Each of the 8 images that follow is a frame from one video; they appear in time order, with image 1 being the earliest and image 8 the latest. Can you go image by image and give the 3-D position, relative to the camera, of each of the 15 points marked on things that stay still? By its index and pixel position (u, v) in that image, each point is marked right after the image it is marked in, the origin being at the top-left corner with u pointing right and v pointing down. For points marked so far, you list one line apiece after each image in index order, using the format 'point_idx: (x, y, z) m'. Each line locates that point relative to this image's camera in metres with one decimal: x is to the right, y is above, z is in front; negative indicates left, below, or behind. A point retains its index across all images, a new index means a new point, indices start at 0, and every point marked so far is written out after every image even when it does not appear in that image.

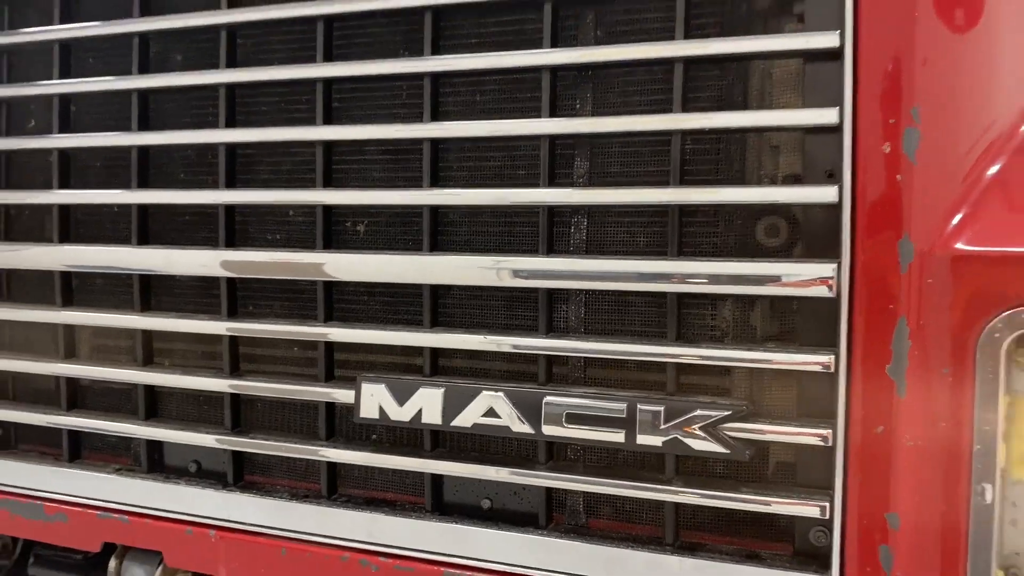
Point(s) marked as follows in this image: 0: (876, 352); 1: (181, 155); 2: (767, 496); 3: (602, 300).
0: (+0.2, 0.0, +0.5) m
1: (-0.3, +0.1, +0.7) m
2: (+0.2, -0.1, +0.5) m
3: (+0.1, 0.0, +0.6) m
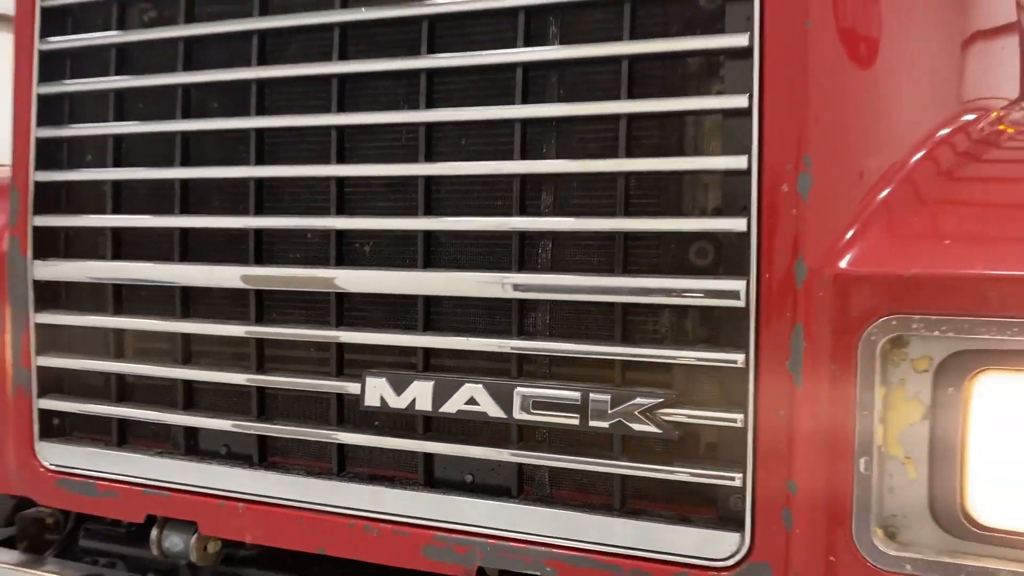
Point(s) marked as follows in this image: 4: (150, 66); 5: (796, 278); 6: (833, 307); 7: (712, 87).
0: (+0.2, 0.0, +0.6) m
1: (-0.3, +0.1, +0.8) m
2: (+0.1, -0.1, +0.7) m
3: (0.0, 0.0, +0.7) m
4: (-0.3, +0.2, +0.9) m
5: (+0.2, 0.0, +0.6) m
6: (+0.2, 0.0, +0.6) m
7: (+0.1, +0.1, +0.7) m
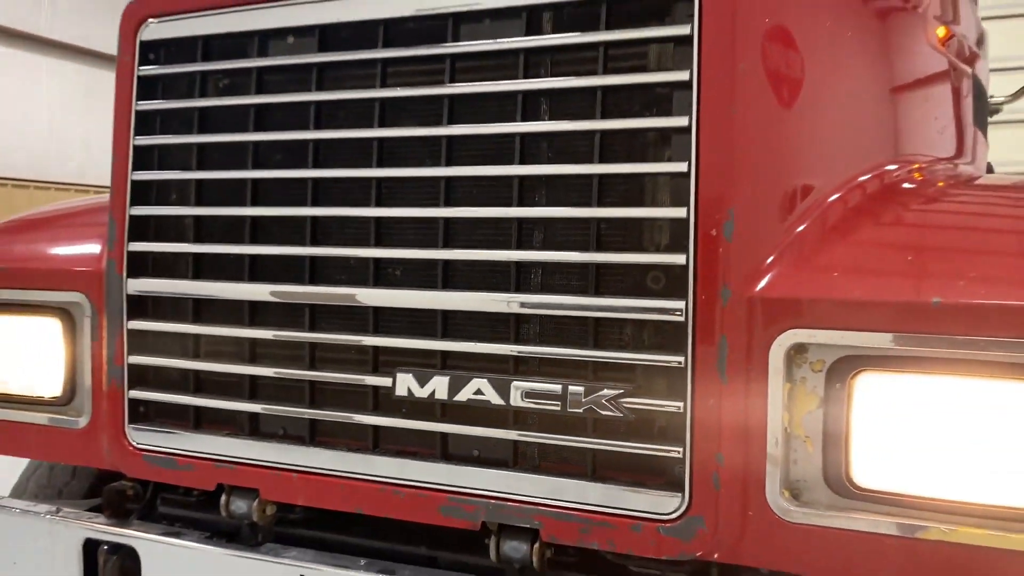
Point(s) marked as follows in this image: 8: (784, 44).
0: (+0.2, -0.1, +0.8) m
1: (-0.3, +0.1, +1.0) m
2: (+0.1, -0.2, +0.9) m
3: (0.0, 0.0, +0.9) m
4: (-0.3, +0.2, +1.1) m
5: (+0.2, 0.0, +0.8) m
6: (+0.2, 0.0, +0.8) m
7: (+0.1, +0.1, +0.9) m
8: (+0.3, +0.3, +0.9) m
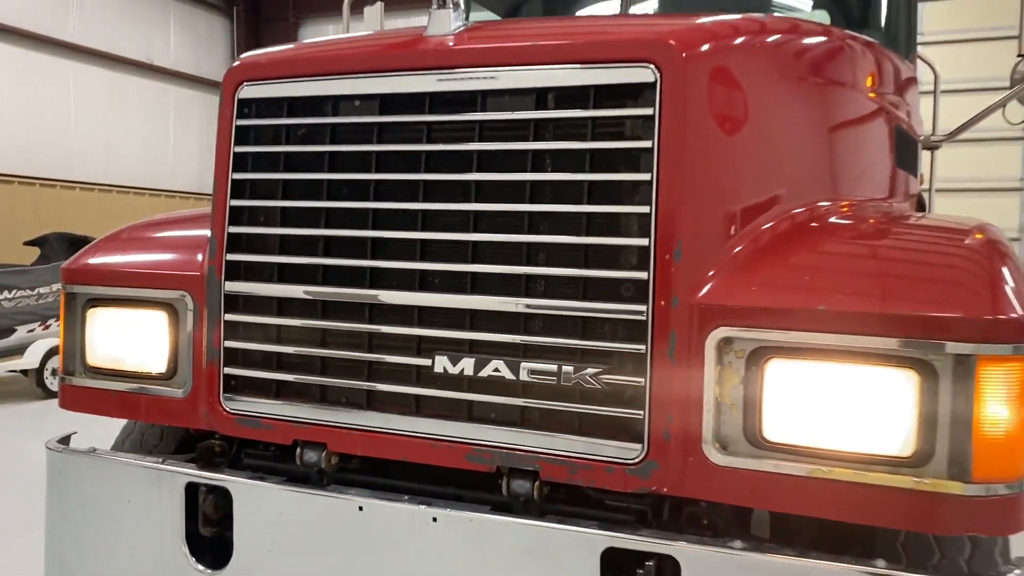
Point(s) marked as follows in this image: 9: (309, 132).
0: (+0.2, -0.1, +1.2) m
1: (-0.3, +0.1, +1.4) m
2: (+0.1, -0.2, +1.2) m
3: (+0.1, 0.0, +1.2) m
4: (-0.3, +0.2, +1.4) m
5: (+0.2, 0.0, +1.2) m
6: (+0.2, 0.0, +1.2) m
7: (+0.2, +0.1, +1.2) m
8: (+0.3, +0.3, +1.3) m
9: (-0.3, +0.2, +1.4) m
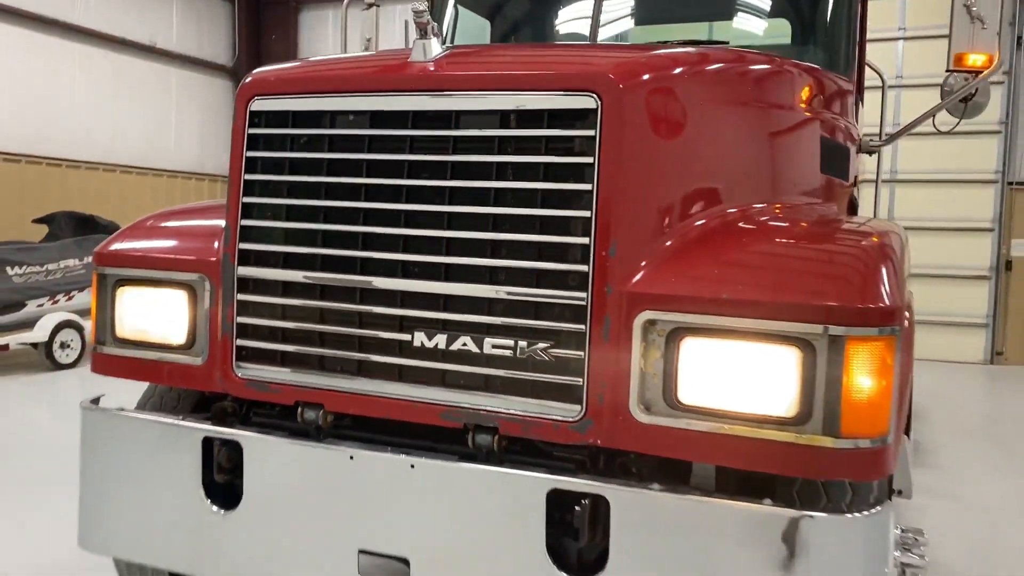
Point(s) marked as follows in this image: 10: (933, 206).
0: (+0.1, -0.1, +1.4) m
1: (-0.3, +0.1, +1.6) m
2: (+0.1, -0.1, +1.5) m
3: (0.0, 0.0, +1.5) m
4: (-0.4, +0.2, +1.7) m
5: (+0.2, 0.0, +1.4) m
6: (+0.2, 0.0, +1.4) m
7: (+0.1, +0.1, +1.4) m
8: (+0.2, +0.3, +1.5) m
9: (-0.4, +0.3, +1.6) m
10: (+3.7, +0.7, +7.8) m
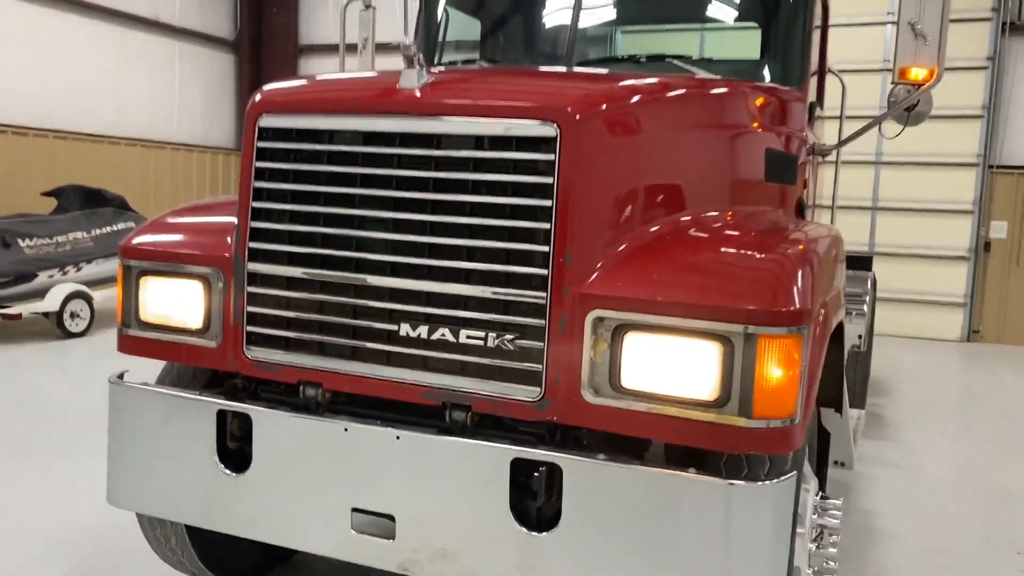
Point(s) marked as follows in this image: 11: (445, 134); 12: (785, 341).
0: (+0.1, -0.1, +1.7) m
1: (-0.4, +0.1, +1.9) m
2: (0.0, -0.1, +1.7) m
3: (-0.1, 0.0, +1.7) m
4: (-0.4, +0.2, +1.9) m
5: (+0.1, 0.0, +1.7) m
6: (+0.1, 0.0, +1.7) m
7: (+0.1, +0.1, +1.7) m
8: (+0.2, +0.3, +1.8) m
9: (-0.4, +0.3, +1.9) m
10: (+3.6, +0.9, +8.1) m
11: (-0.1, +0.3, +1.8) m
12: (+0.5, -0.1, +1.6) m
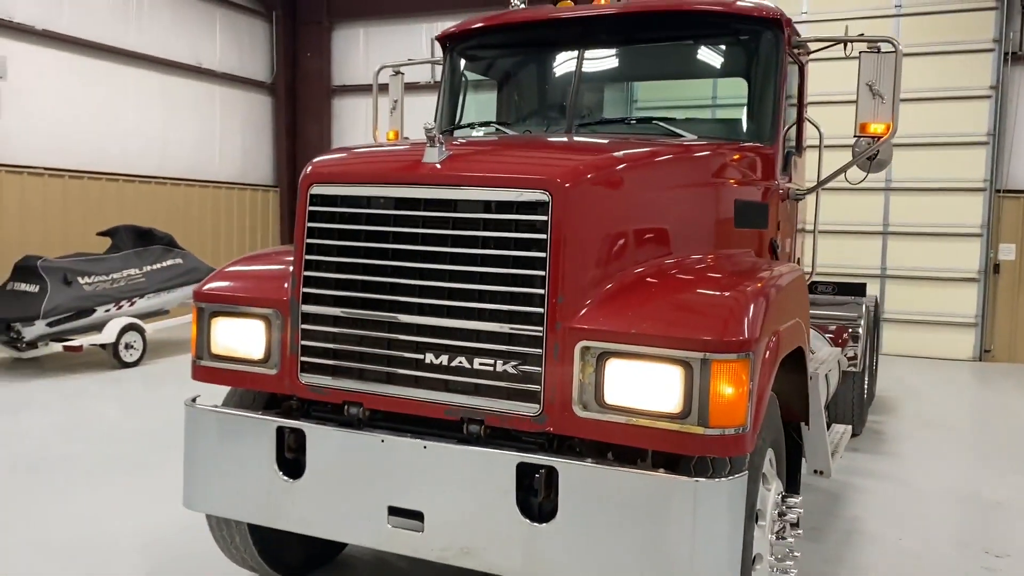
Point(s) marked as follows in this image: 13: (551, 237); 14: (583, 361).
0: (+0.1, -0.1, +2.1) m
1: (-0.4, 0.0, +2.3) m
2: (0.0, -0.2, +2.1) m
3: (-0.1, -0.1, +2.1) m
4: (-0.4, +0.1, +2.3) m
5: (+0.1, -0.1, +2.1) m
6: (+0.1, -0.1, +2.1) m
7: (+0.1, +0.1, +2.1) m
8: (+0.2, +0.2, +2.1) m
9: (-0.4, +0.2, +2.3) m
10: (+3.8, +0.7, +8.3) m
11: (-0.1, +0.2, +2.2) m
12: (+0.5, -0.2, +1.9) m
13: (+0.1, +0.1, +2.1) m
14: (+0.2, -0.2, +2.0) m
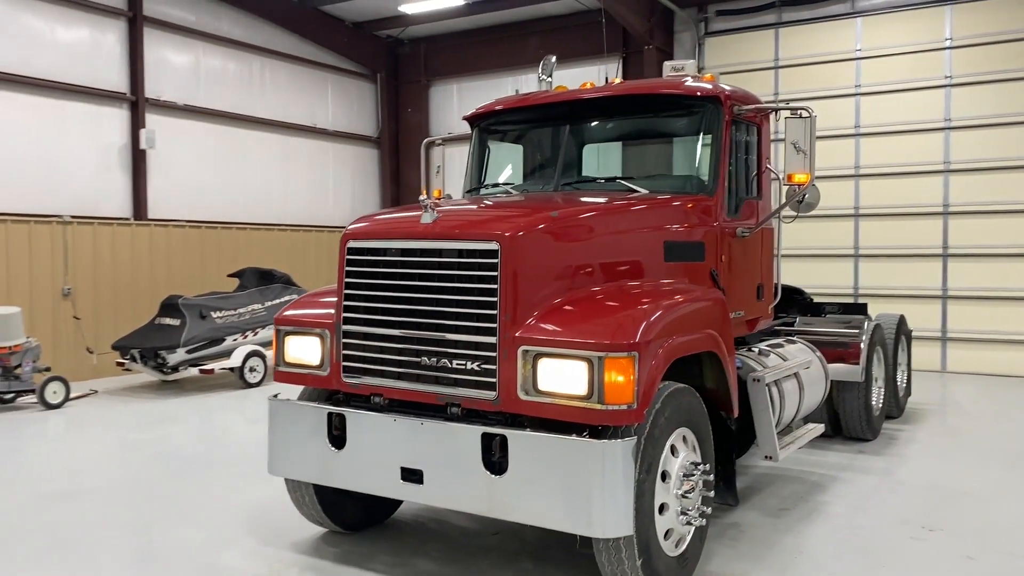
0: (0.0, -0.2, +2.9) m
1: (-0.4, -0.1, +3.2) m
2: (-0.1, -0.3, +3.0) m
3: (-0.2, -0.2, +3.0) m
4: (-0.5, 0.0, +3.3) m
5: (0.0, -0.2, +2.9) m
6: (0.0, -0.2, +2.9) m
7: (-0.1, 0.0, +3.0) m
8: (+0.1, +0.1, +3.0) m
9: (-0.5, +0.1, +3.3) m
10: (+4.5, +0.5, +8.7) m
11: (-0.2, +0.1, +3.1) m
12: (+0.3, -0.2, +2.8) m
13: (0.0, 0.0, +3.0) m
14: (0.0, -0.2, +2.9) m
